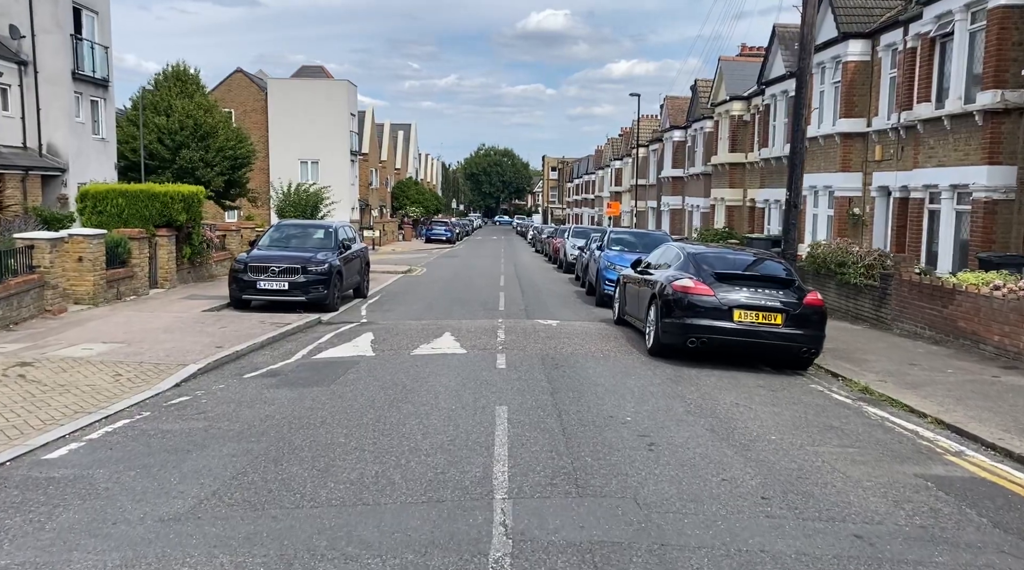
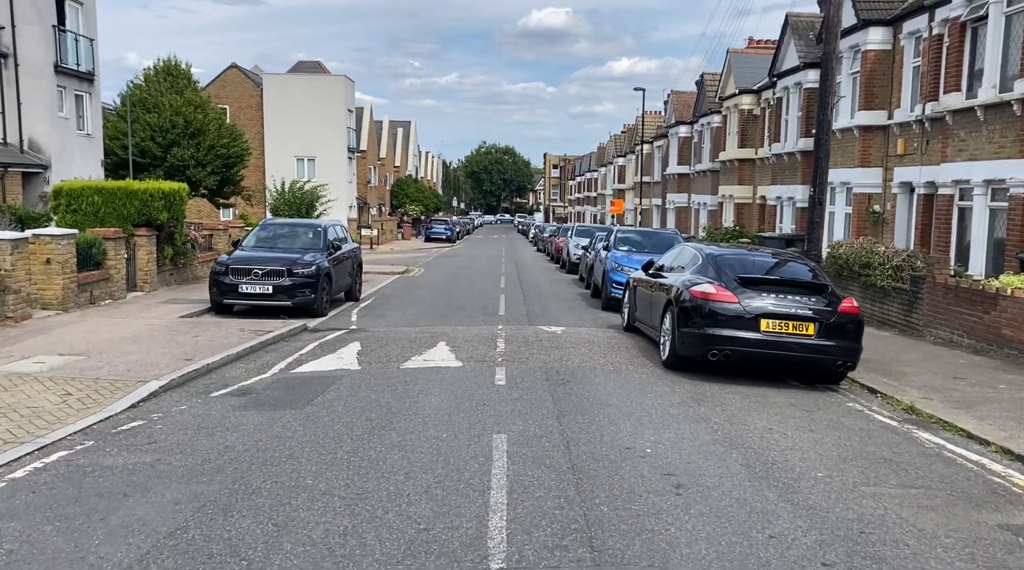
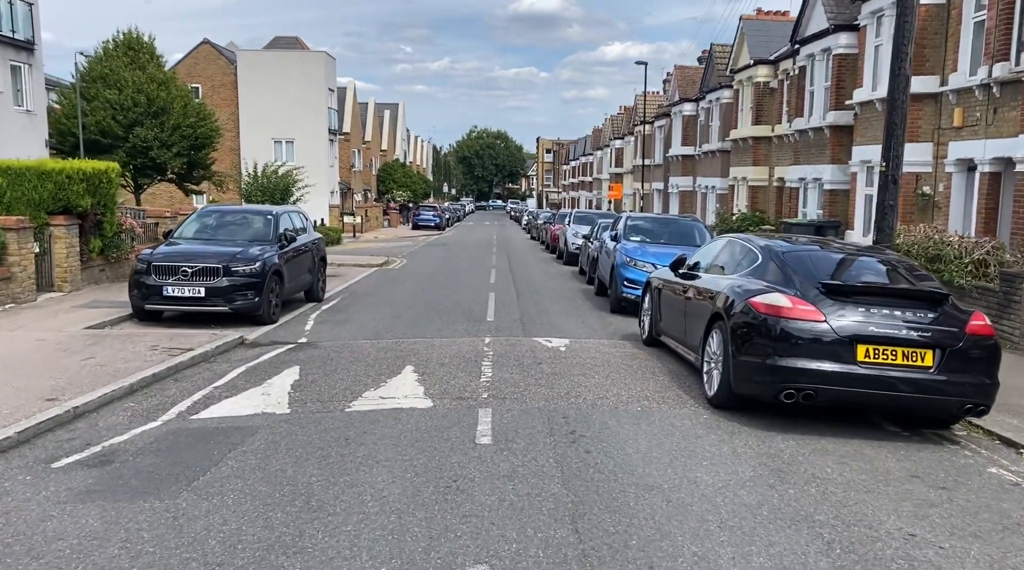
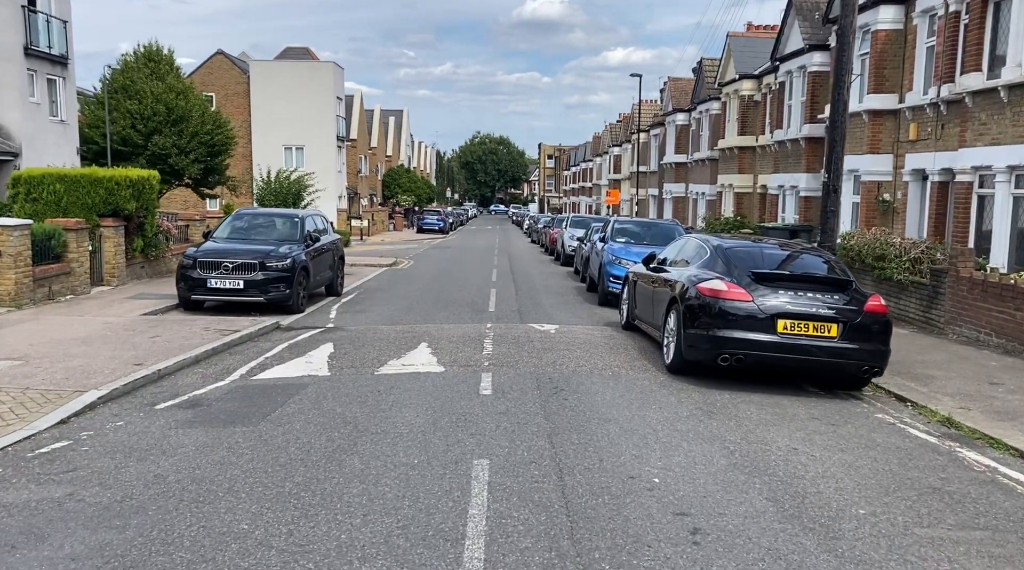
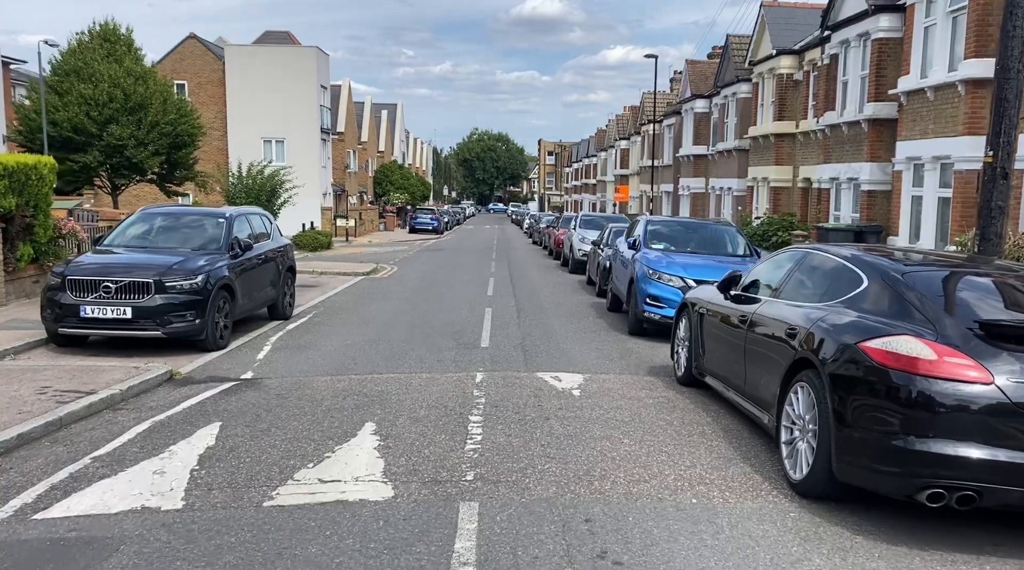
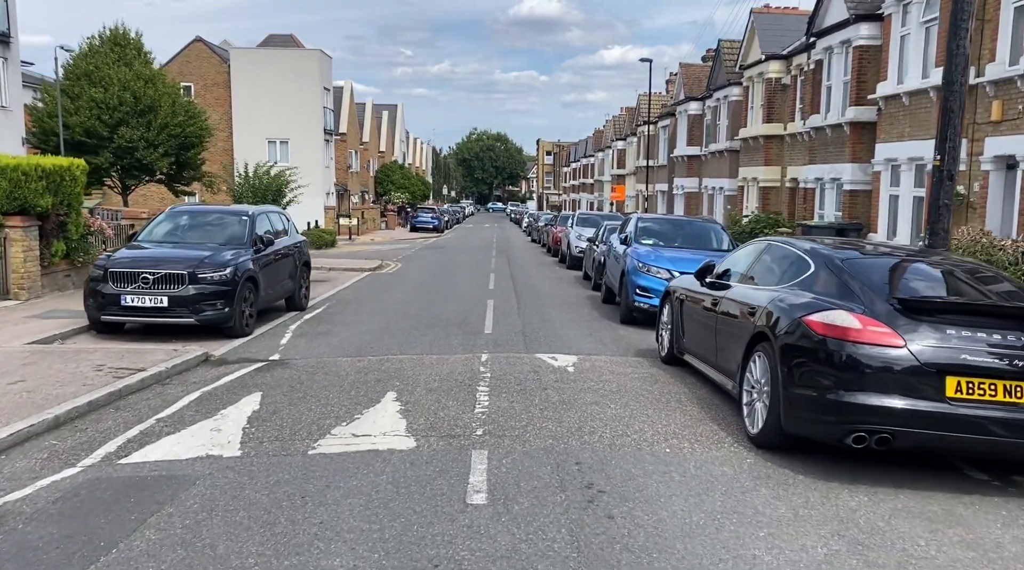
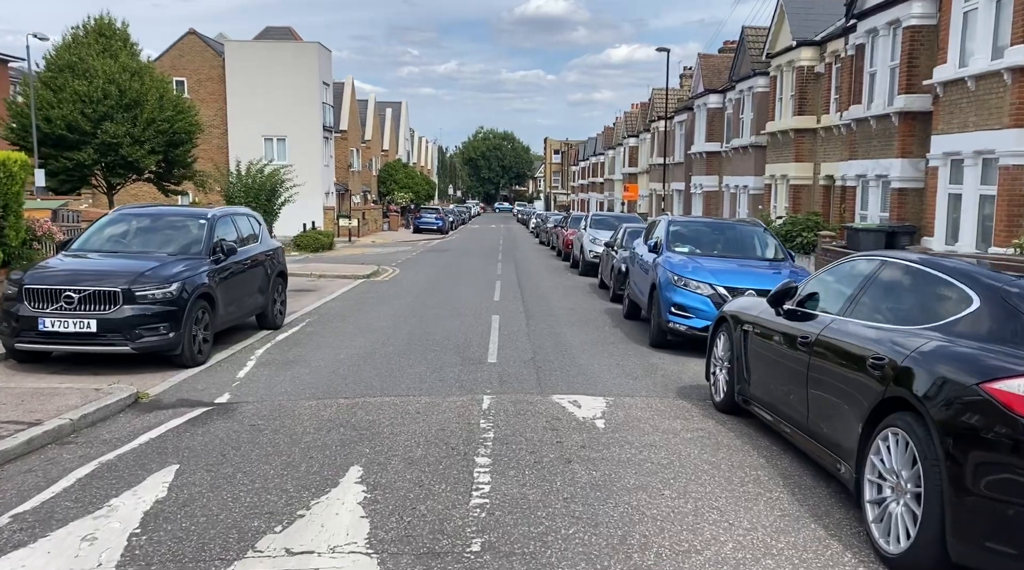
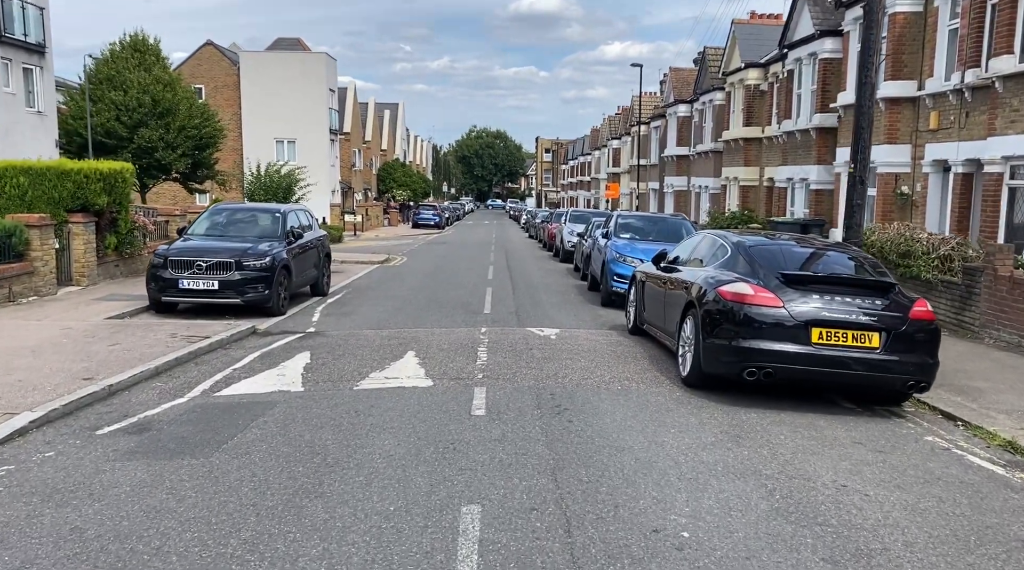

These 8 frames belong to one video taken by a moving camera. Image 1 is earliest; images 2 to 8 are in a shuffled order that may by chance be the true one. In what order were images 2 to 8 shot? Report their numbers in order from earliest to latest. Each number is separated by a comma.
2, 4, 8, 3, 6, 5, 7
